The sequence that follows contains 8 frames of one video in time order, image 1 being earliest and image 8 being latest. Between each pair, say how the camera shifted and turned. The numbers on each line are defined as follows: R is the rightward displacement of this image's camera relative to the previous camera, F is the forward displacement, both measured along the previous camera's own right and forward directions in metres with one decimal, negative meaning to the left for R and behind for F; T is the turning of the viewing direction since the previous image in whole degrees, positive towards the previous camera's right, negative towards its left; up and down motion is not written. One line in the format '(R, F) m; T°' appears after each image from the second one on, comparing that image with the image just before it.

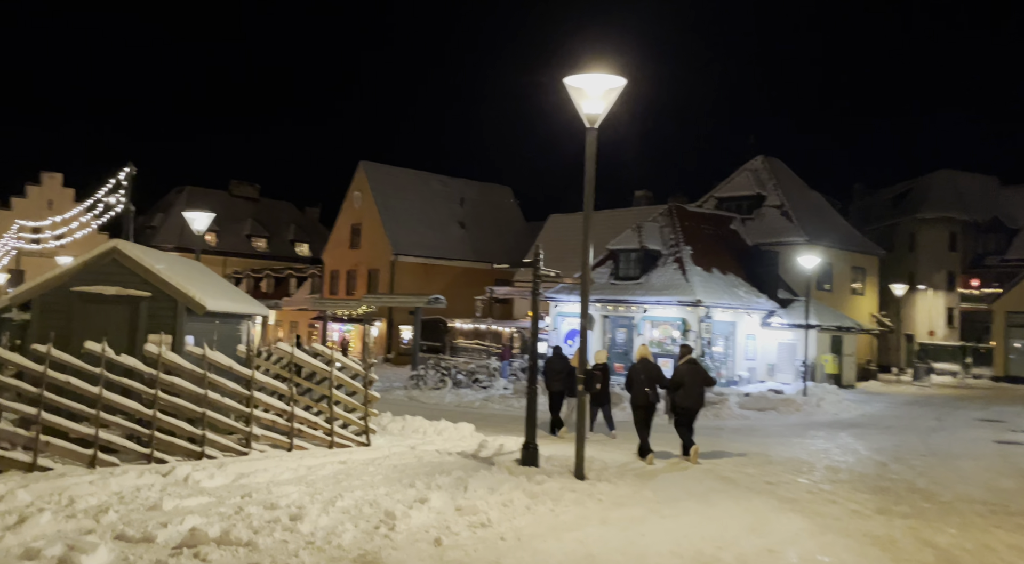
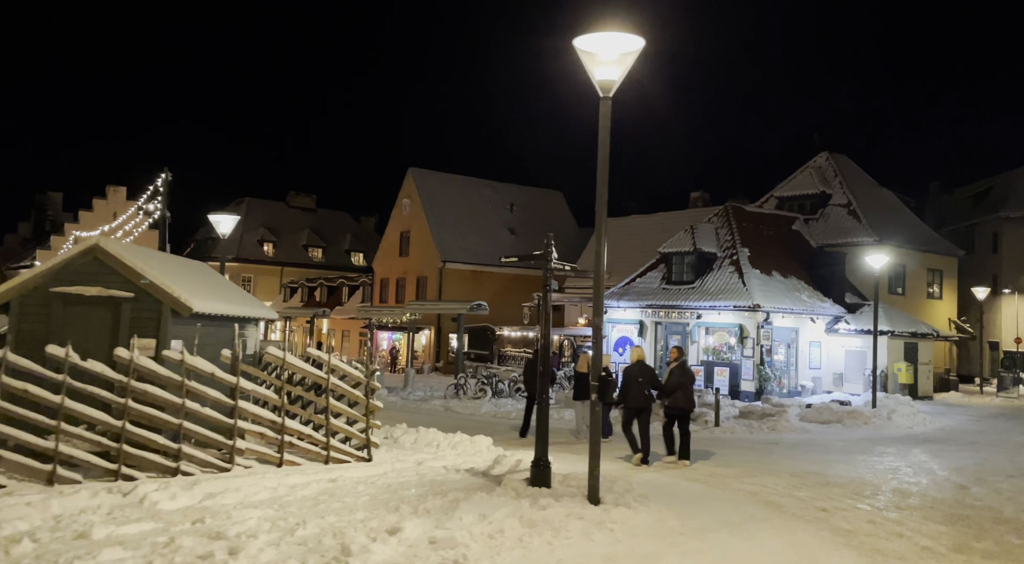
(+0.6, +1.4) m; -4°
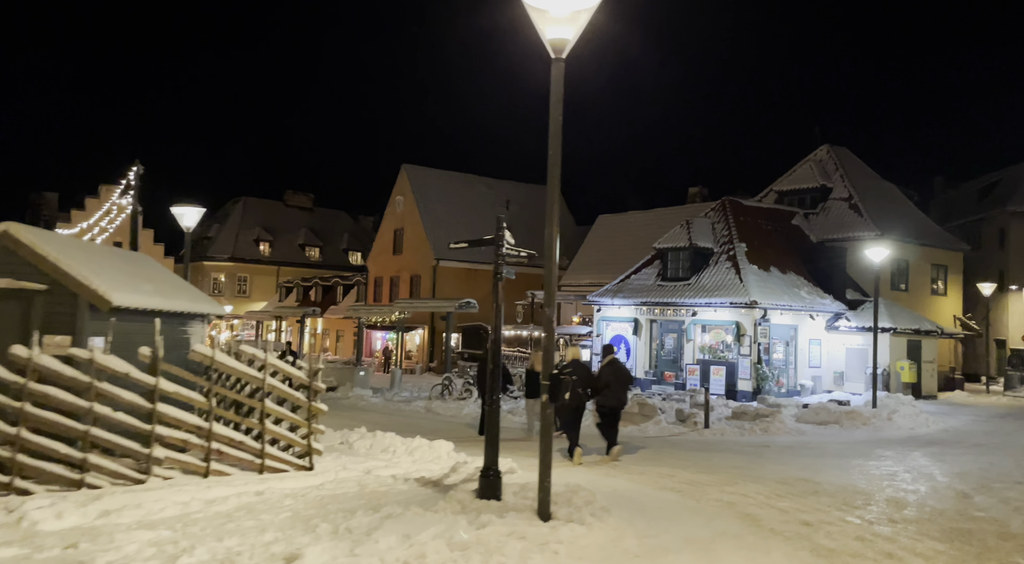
(+0.6, +1.1) m; 0°
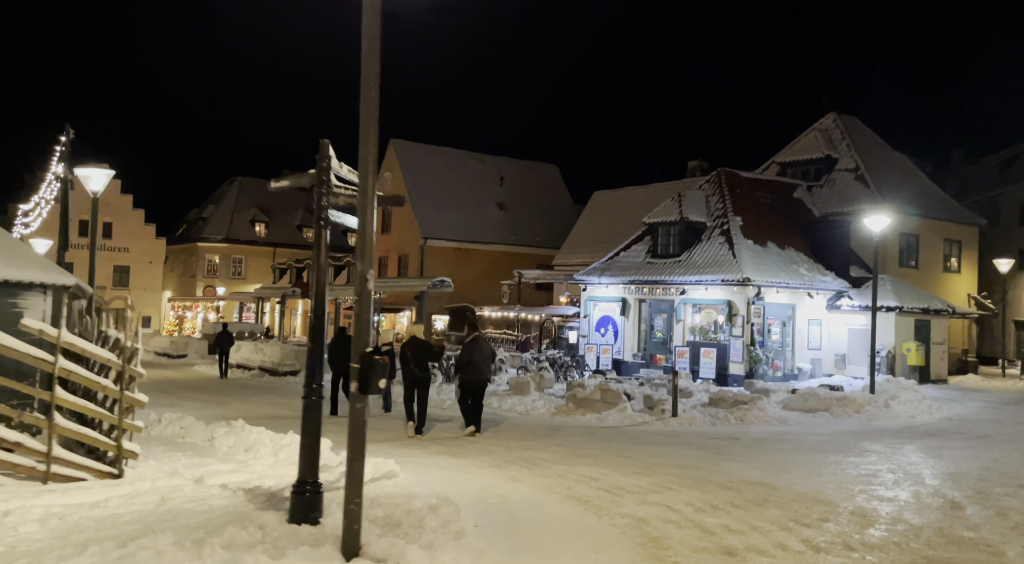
(+1.6, +2.3) m; -1°
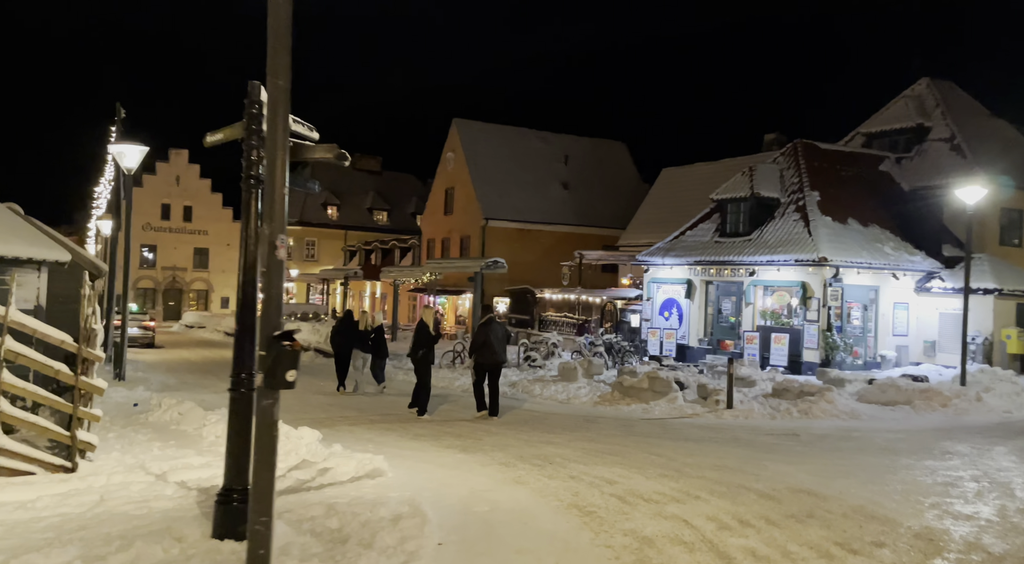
(+0.8, +1.3) m; -5°
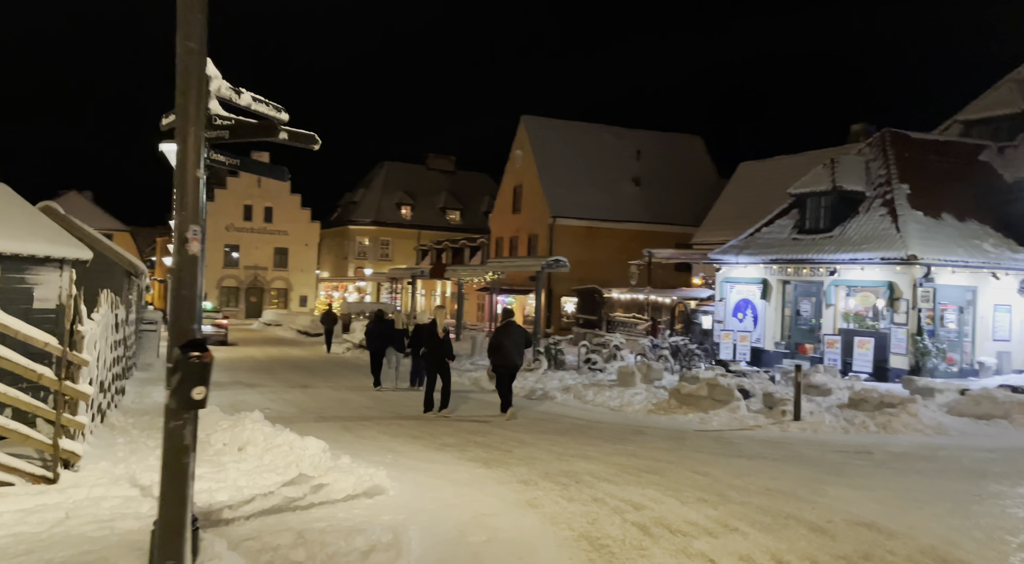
(+0.6, +0.9) m; -6°
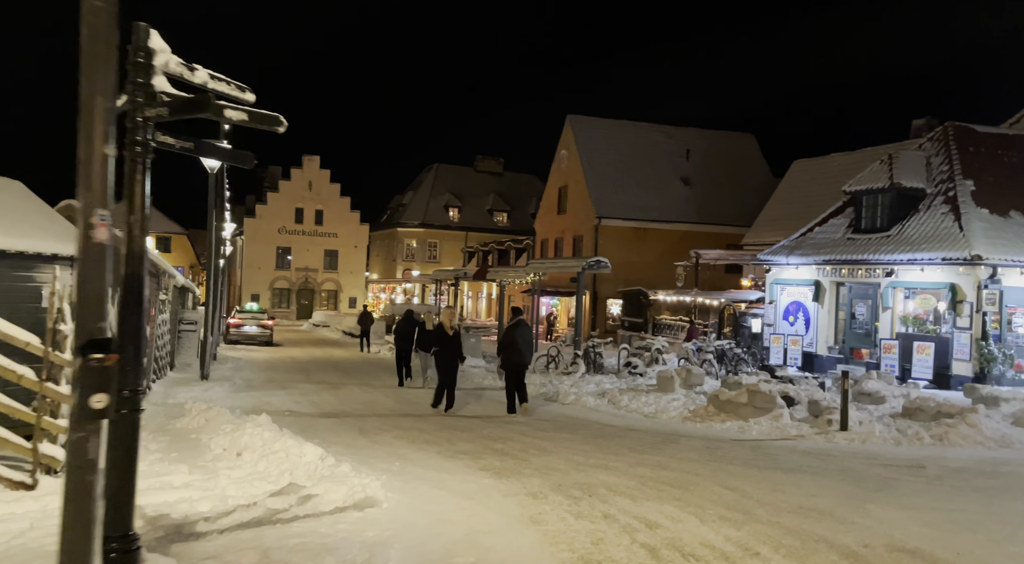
(+0.4, +0.6) m; -4°
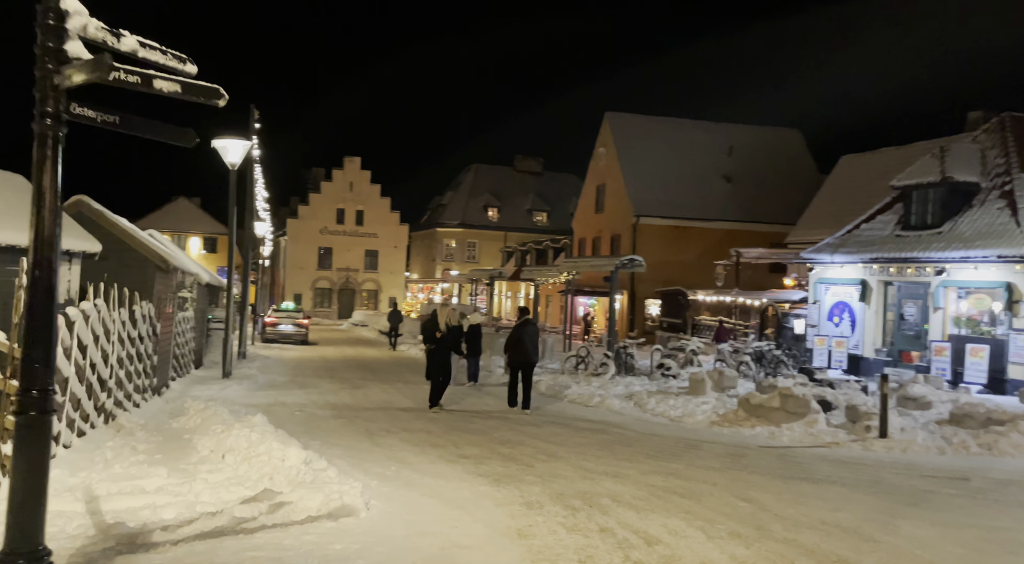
(+0.5, +0.6) m; -3°
